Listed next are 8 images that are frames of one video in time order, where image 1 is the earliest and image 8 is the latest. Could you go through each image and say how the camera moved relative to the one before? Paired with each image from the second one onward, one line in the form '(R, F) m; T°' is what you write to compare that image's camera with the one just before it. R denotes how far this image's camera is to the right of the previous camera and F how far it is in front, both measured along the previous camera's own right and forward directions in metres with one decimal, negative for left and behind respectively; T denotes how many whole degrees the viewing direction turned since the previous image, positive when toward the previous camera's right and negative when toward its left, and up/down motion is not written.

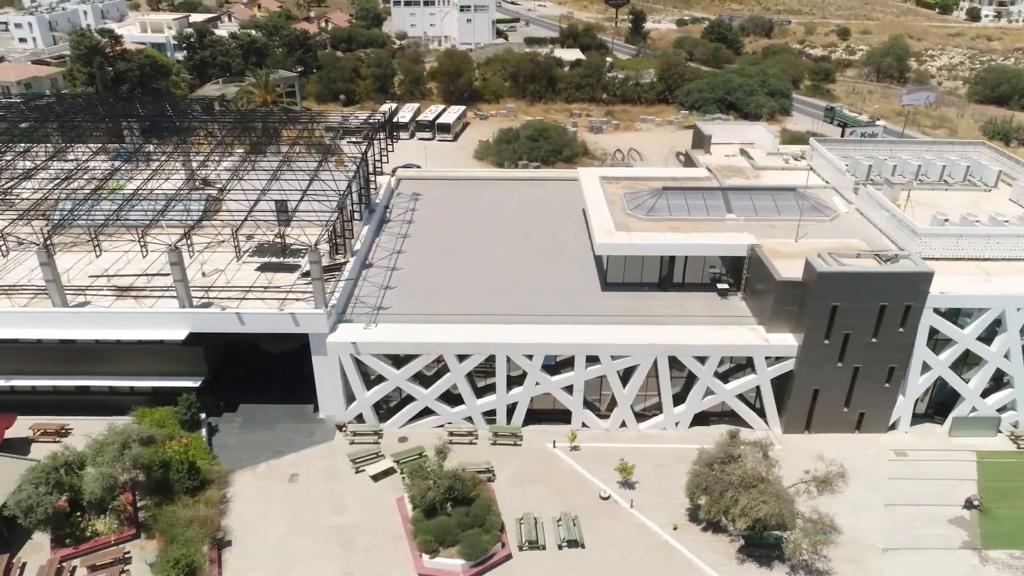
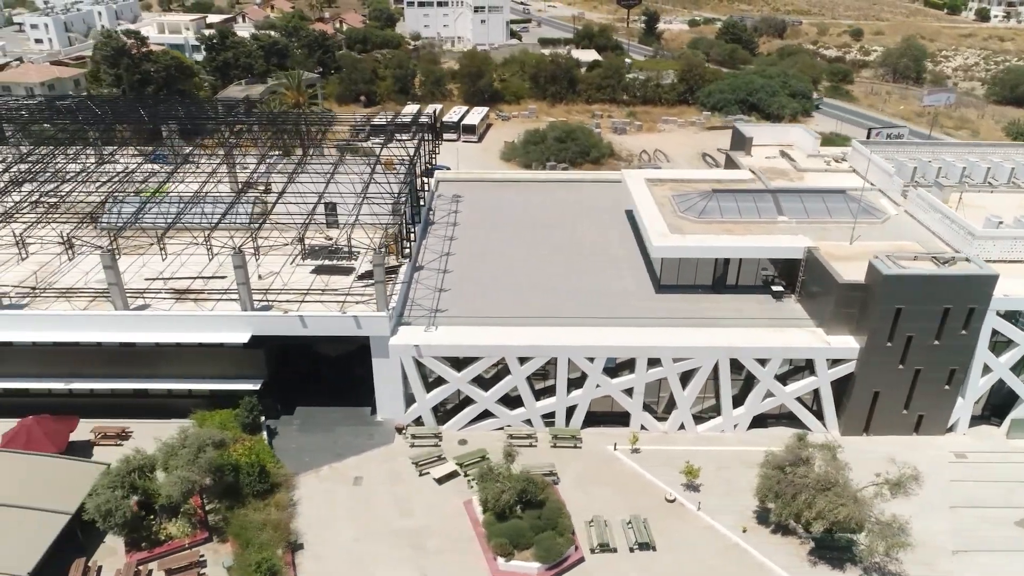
(-2.5, 0.0) m; 0°
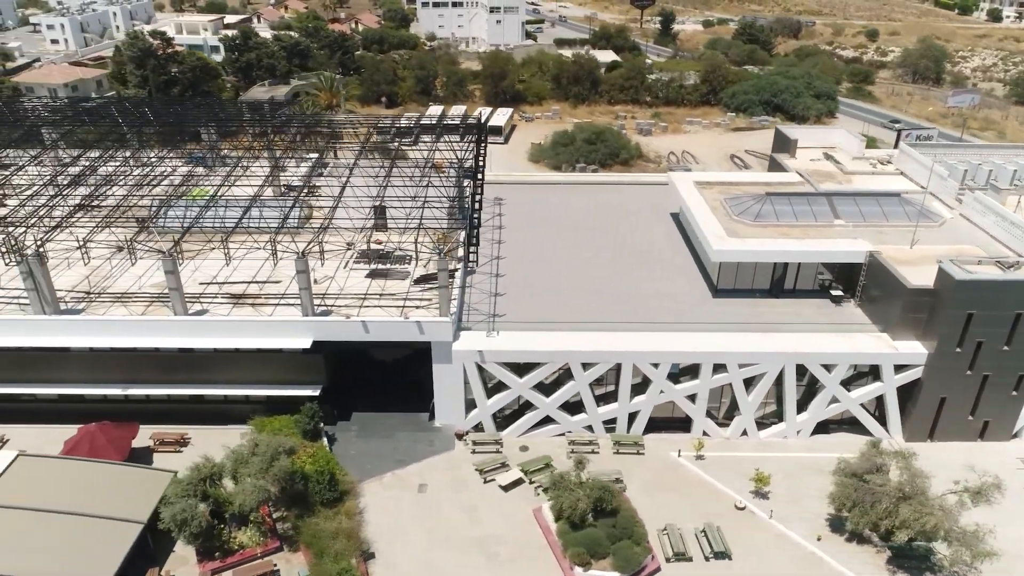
(-2.5, +0.3) m; 0°
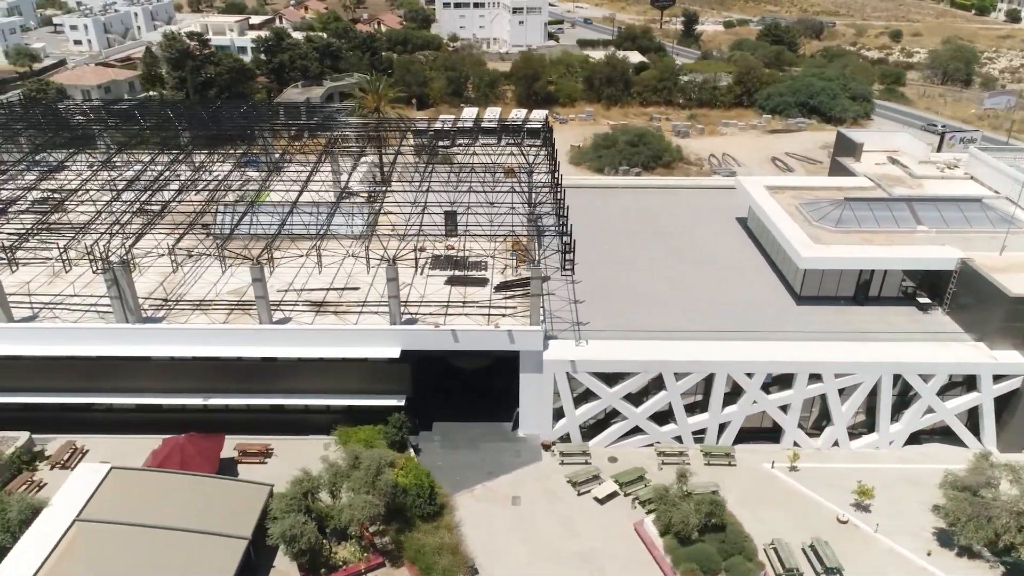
(-3.5, +0.6) m; 0°
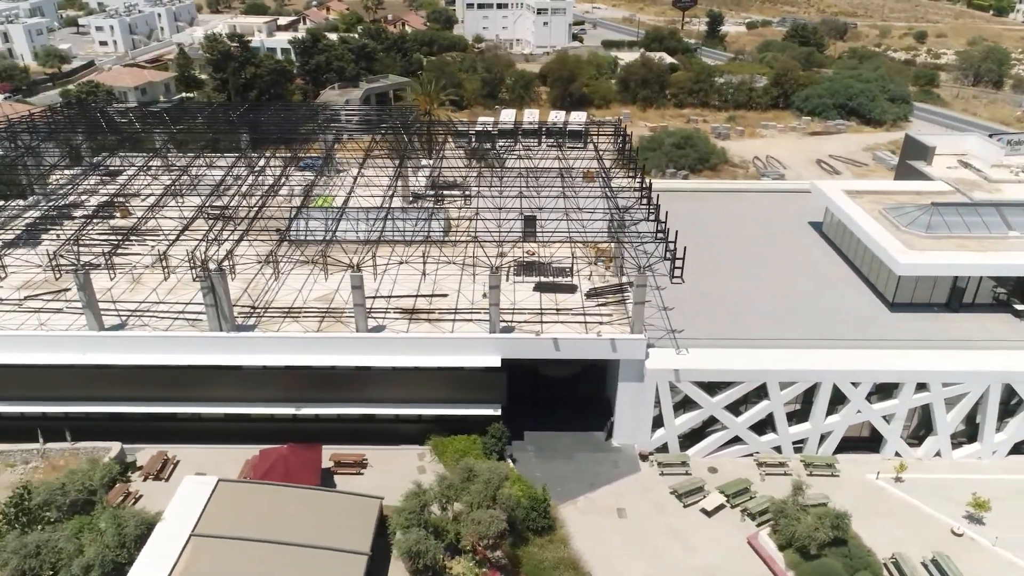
(-3.9, +0.5) m; 0°
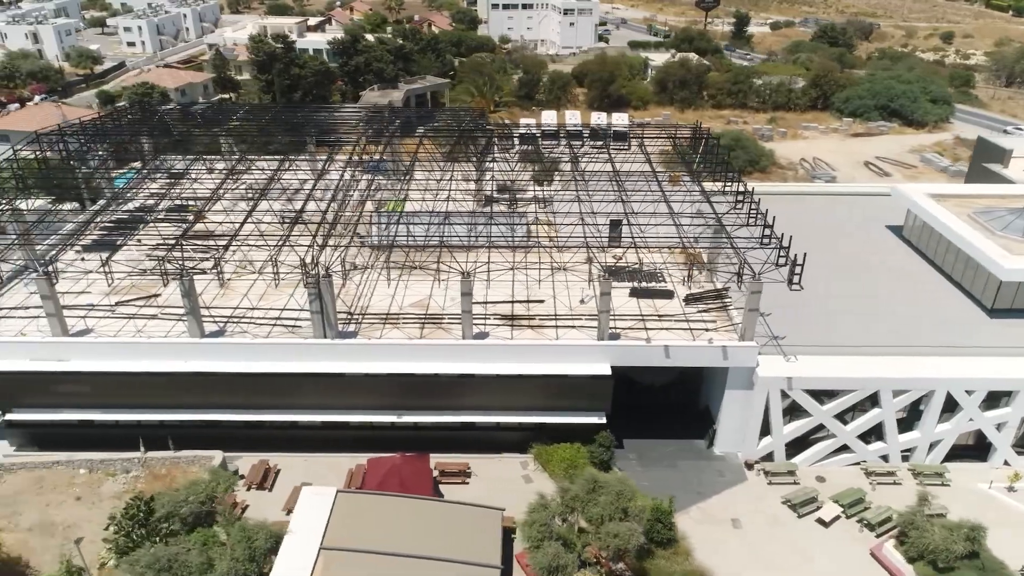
(-4.0, +0.5) m; 0°
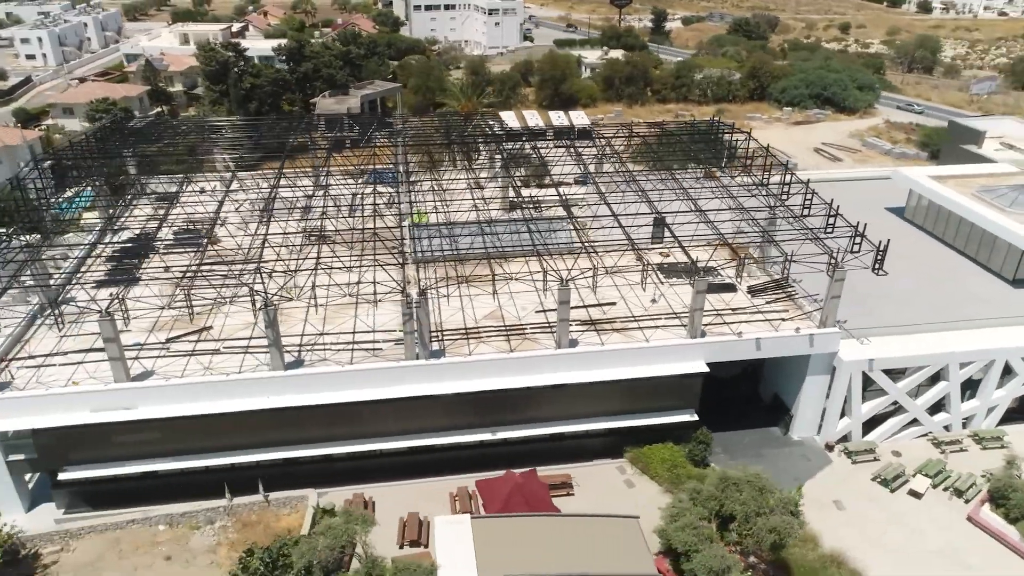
(-7.1, +1.0) m; +8°
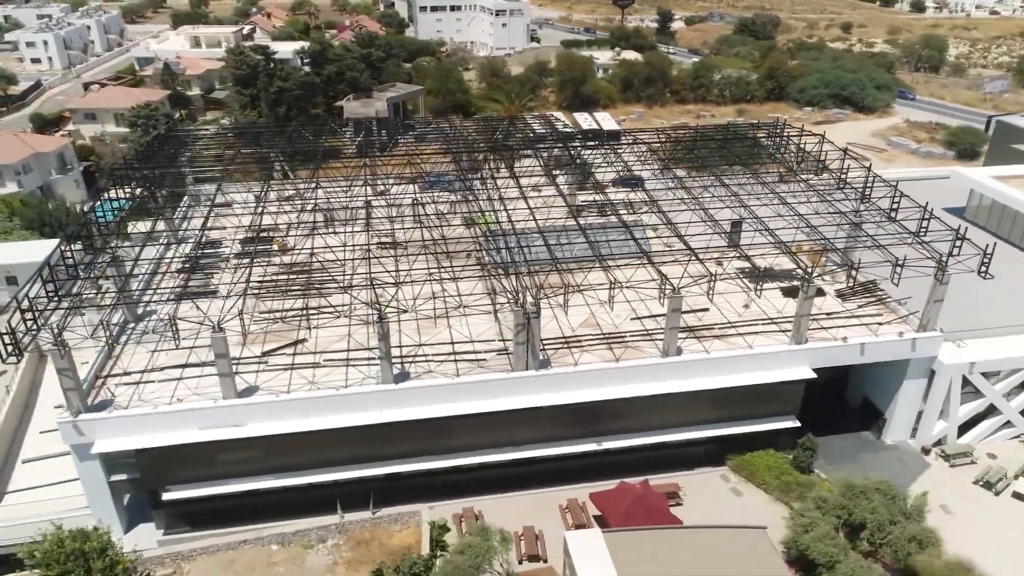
(-4.5, +0.5) m; +1°
